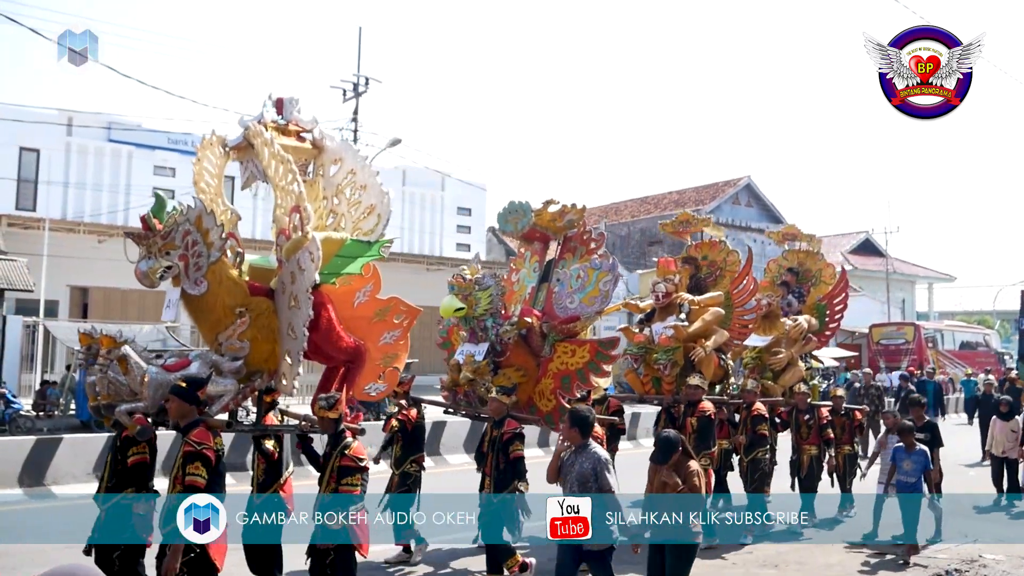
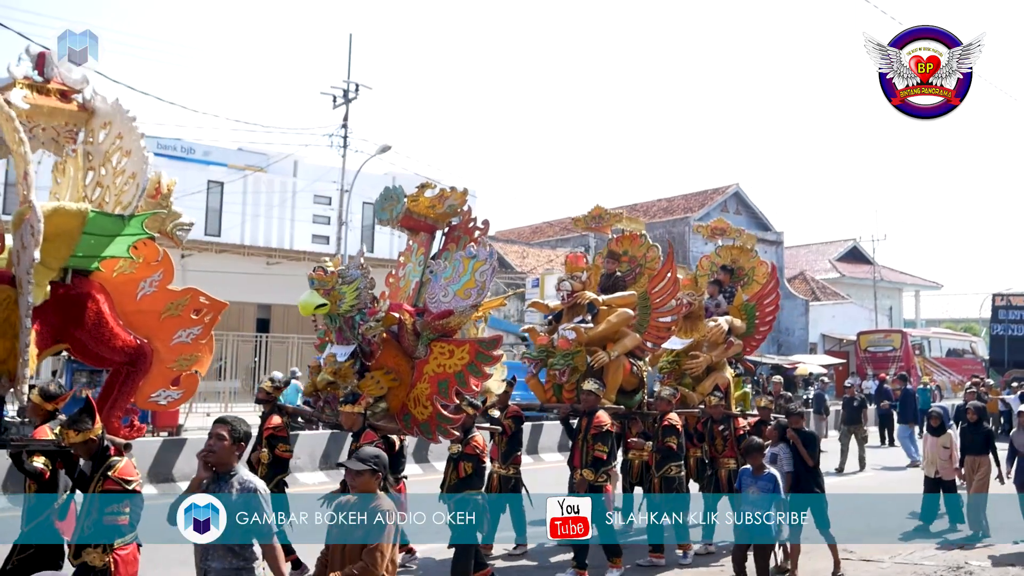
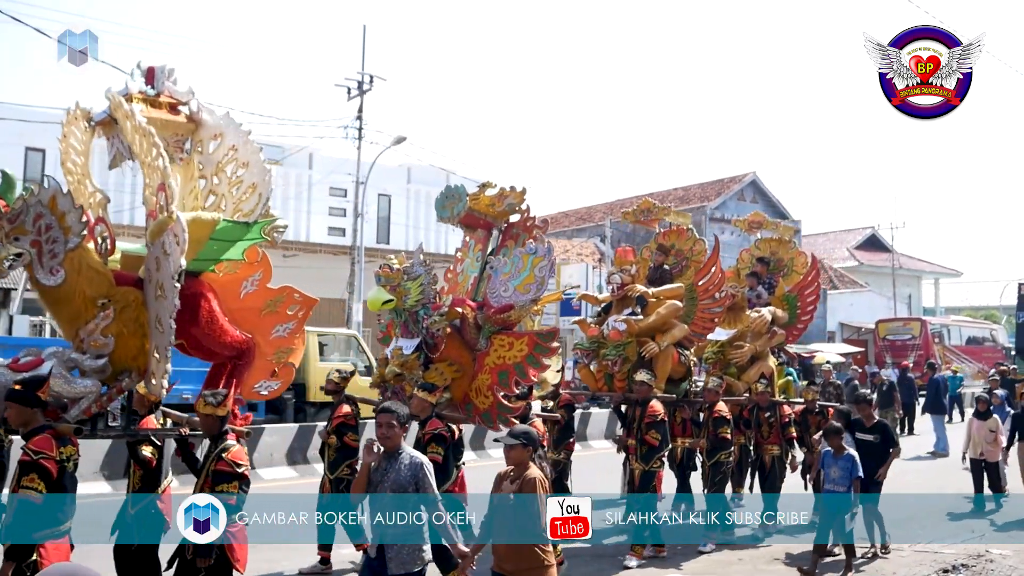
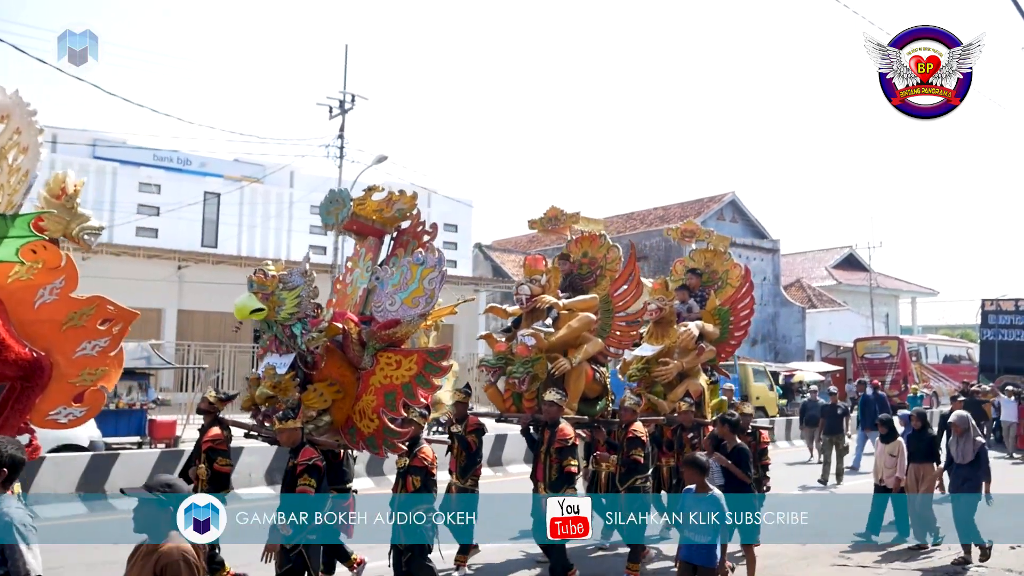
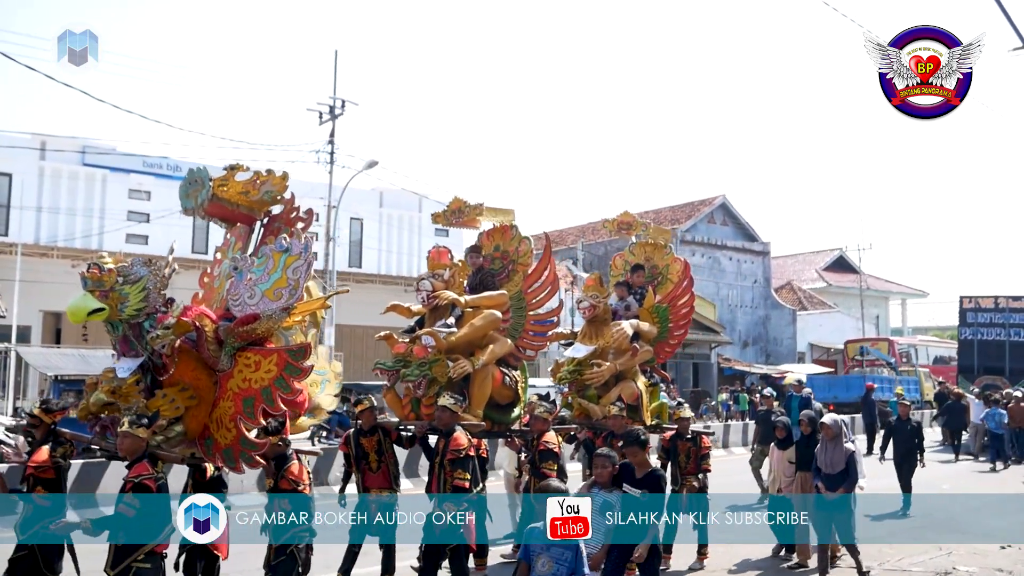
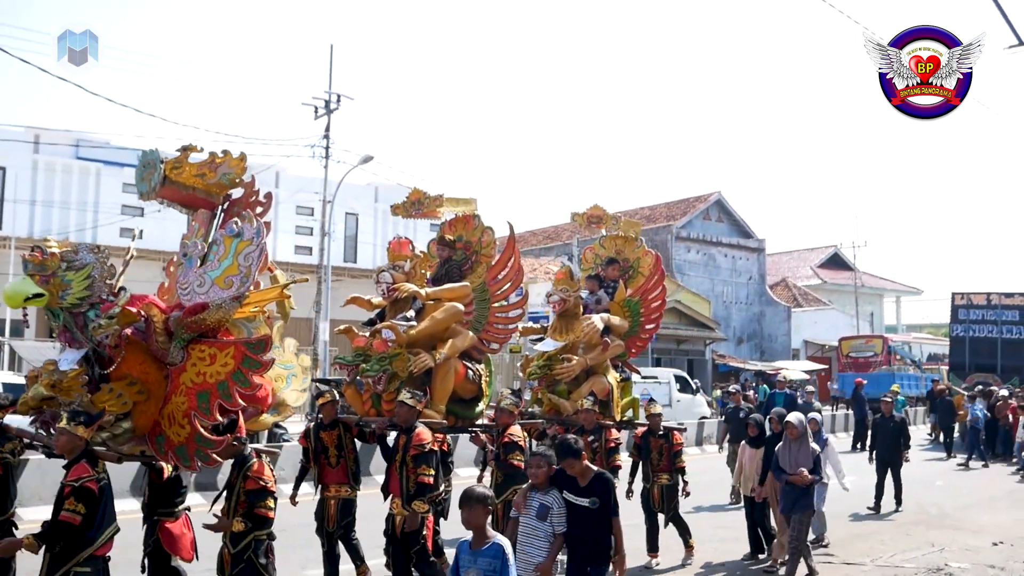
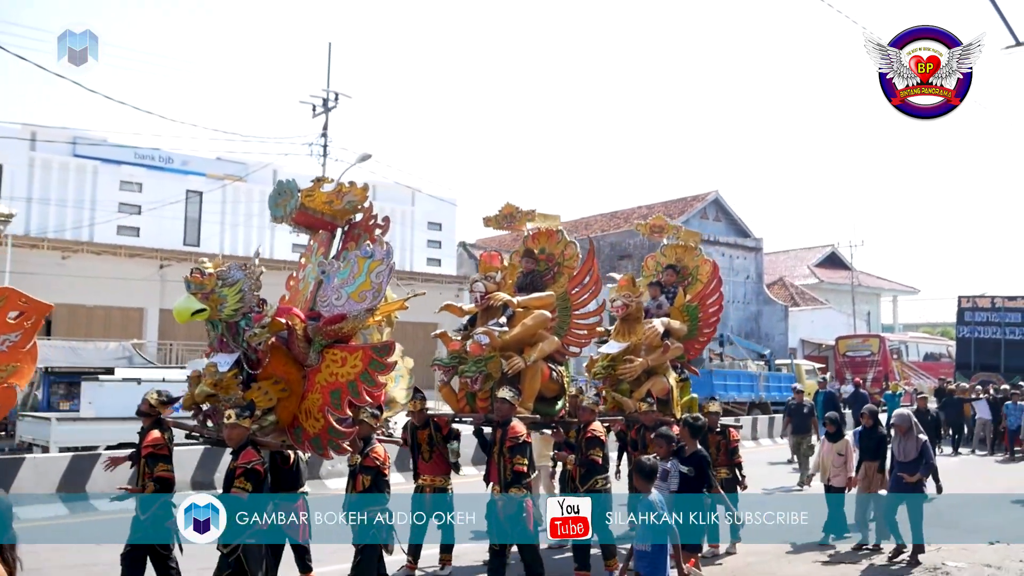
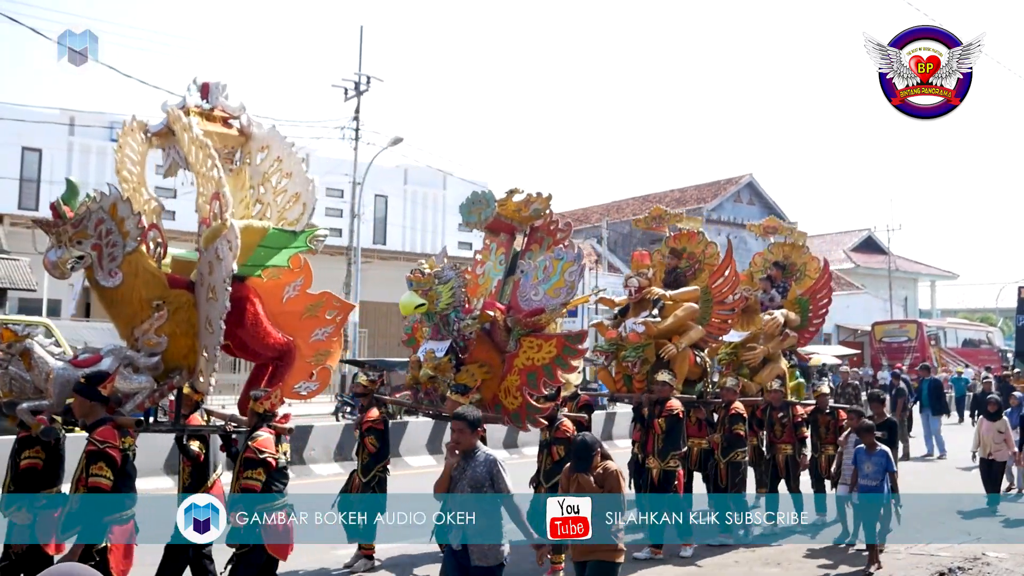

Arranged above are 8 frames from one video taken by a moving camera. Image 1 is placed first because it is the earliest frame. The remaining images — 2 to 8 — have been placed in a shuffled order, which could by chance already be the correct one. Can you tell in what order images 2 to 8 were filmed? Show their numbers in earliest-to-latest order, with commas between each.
8, 3, 2, 4, 7, 5, 6
